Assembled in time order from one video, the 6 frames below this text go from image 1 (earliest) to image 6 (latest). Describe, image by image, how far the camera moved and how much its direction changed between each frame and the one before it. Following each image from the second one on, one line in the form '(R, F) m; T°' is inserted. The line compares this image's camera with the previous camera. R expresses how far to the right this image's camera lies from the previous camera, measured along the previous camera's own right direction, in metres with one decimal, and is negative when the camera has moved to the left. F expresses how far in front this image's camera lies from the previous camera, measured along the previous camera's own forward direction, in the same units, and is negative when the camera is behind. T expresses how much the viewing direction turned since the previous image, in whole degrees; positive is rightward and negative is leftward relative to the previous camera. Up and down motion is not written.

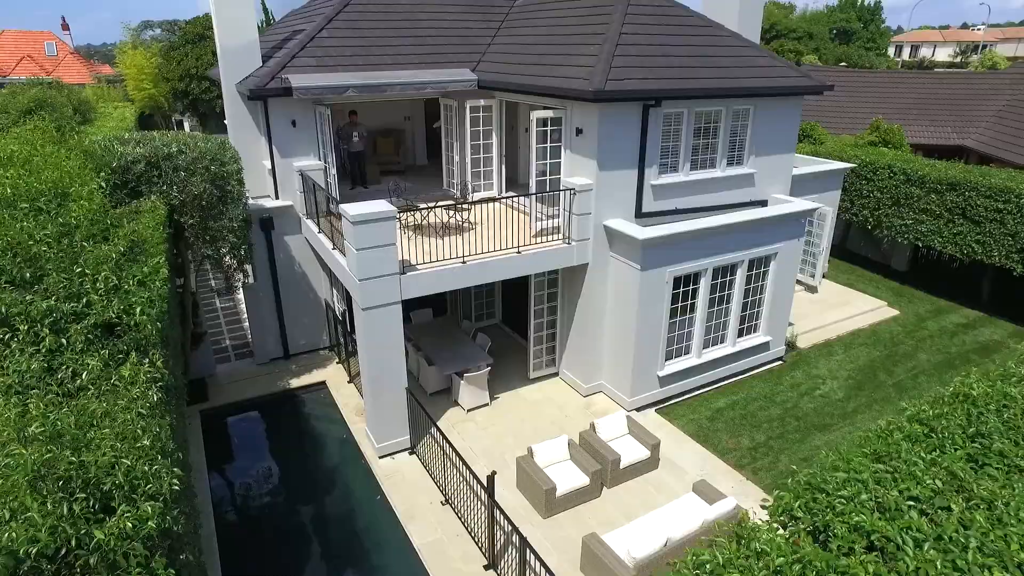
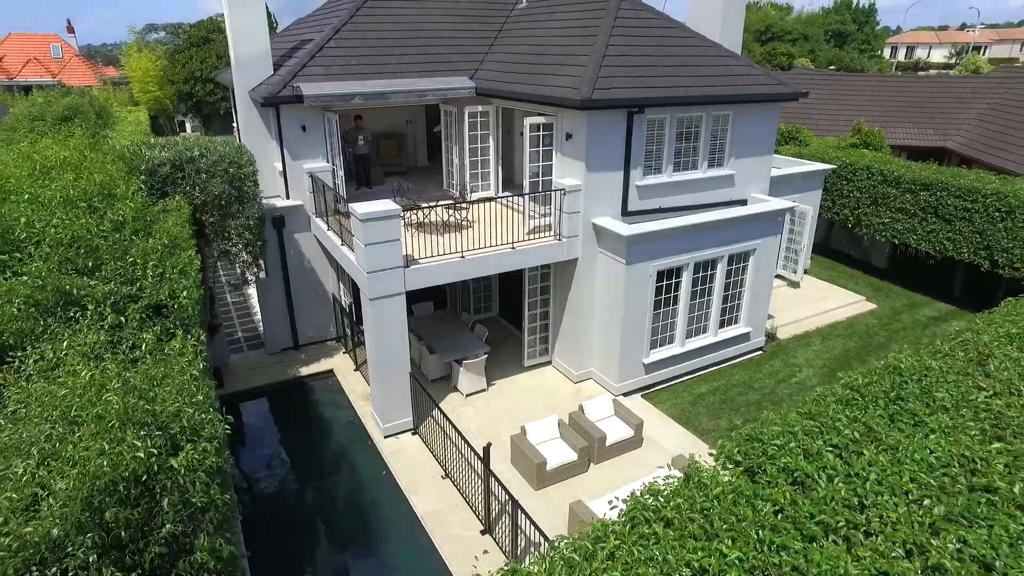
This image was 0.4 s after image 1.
(+0.1, -0.9) m; 0°
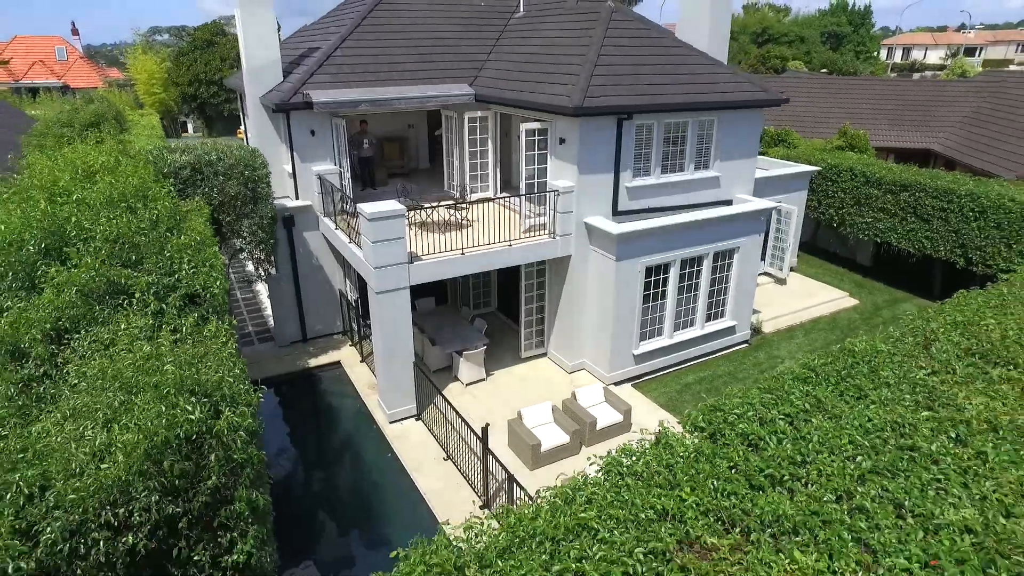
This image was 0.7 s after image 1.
(0.0, -0.8) m; 0°
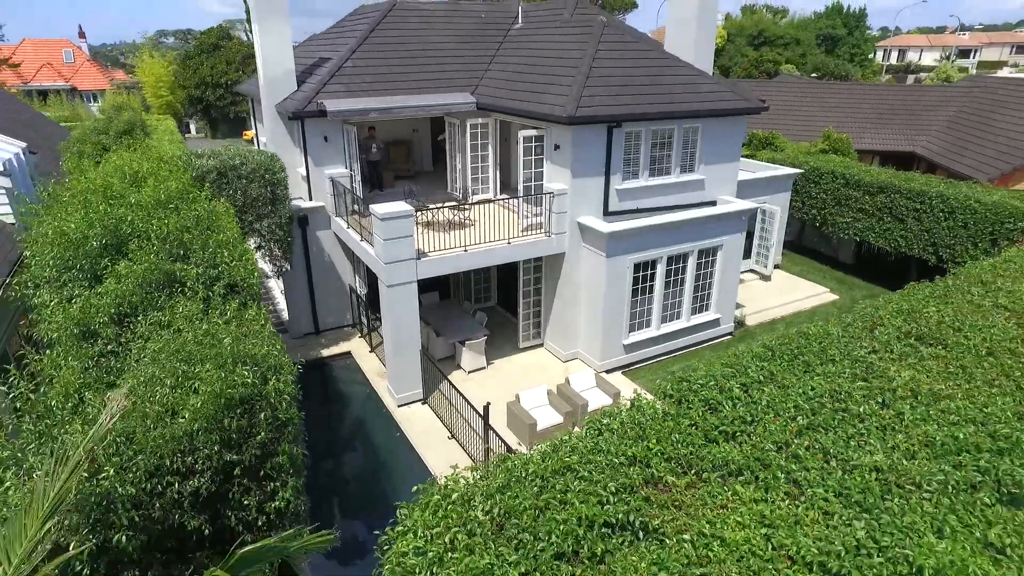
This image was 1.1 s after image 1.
(0.0, -1.1) m; 0°
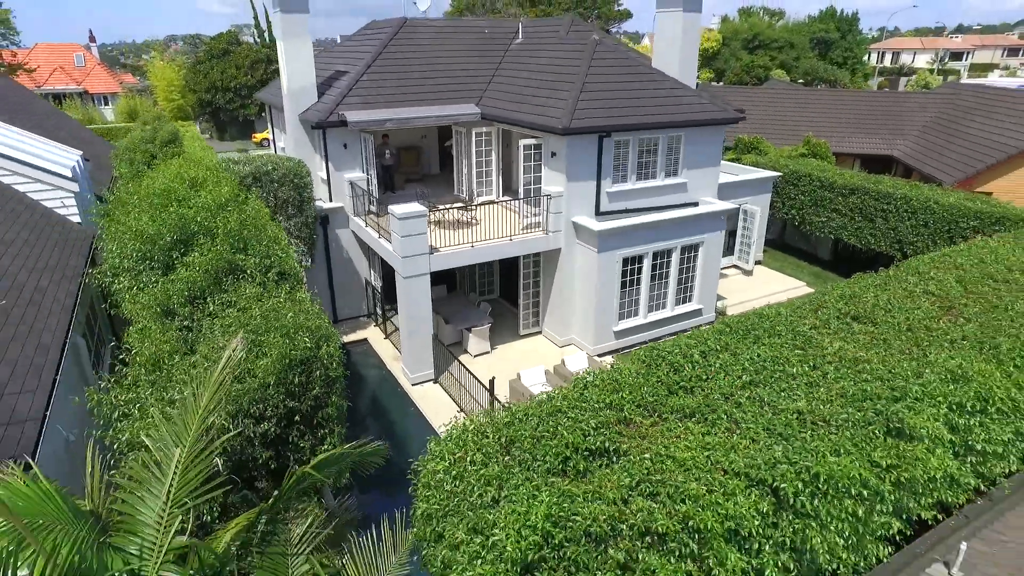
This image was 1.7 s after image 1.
(0.0, -1.6) m; 0°
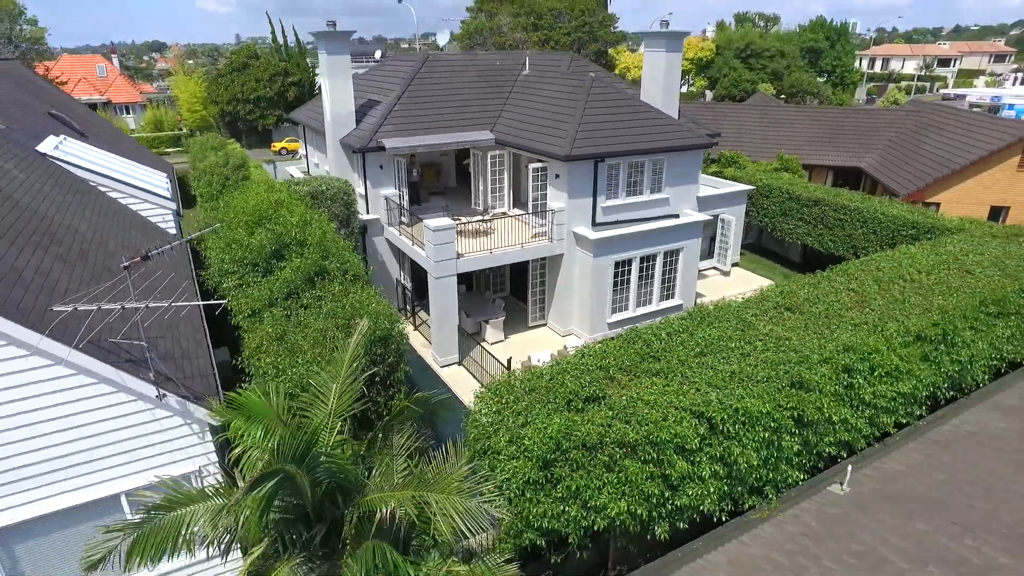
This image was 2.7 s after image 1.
(-0.3, -3.1) m; 0°
